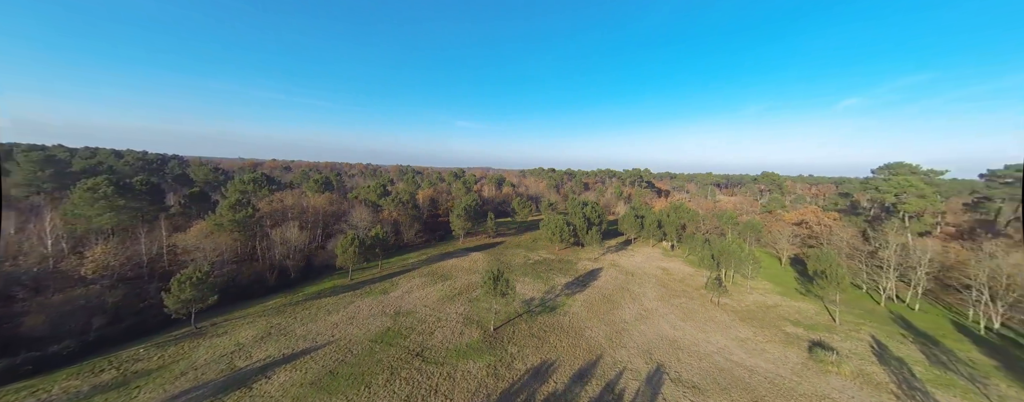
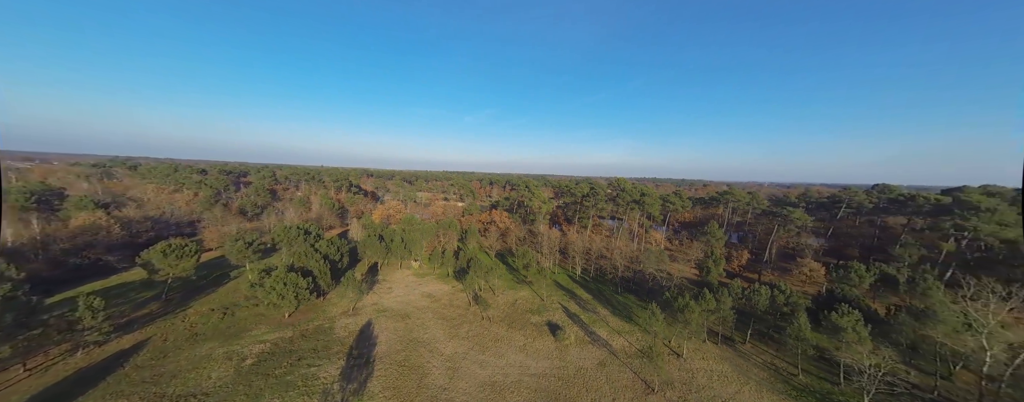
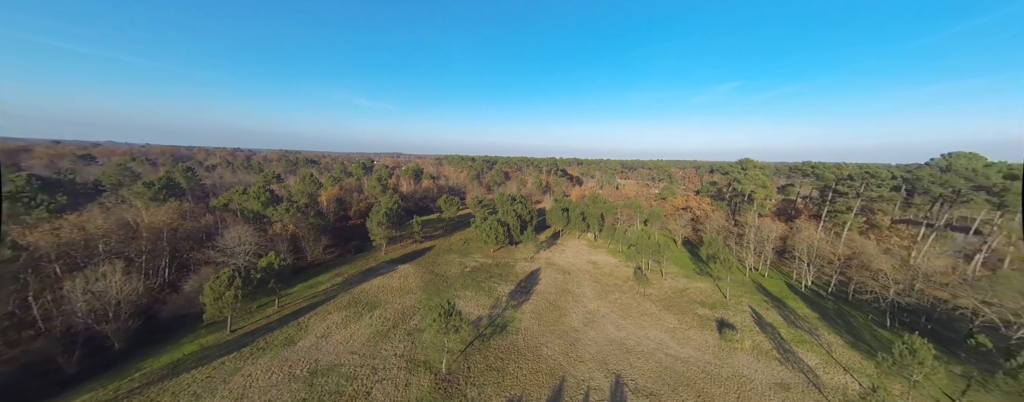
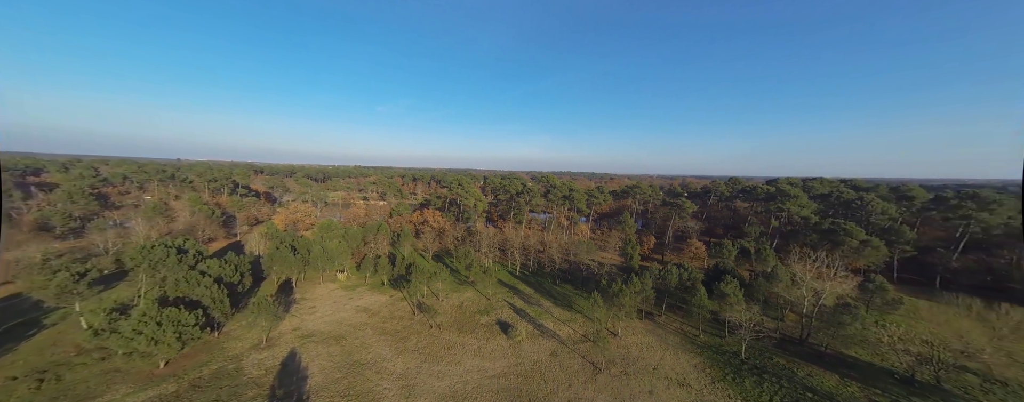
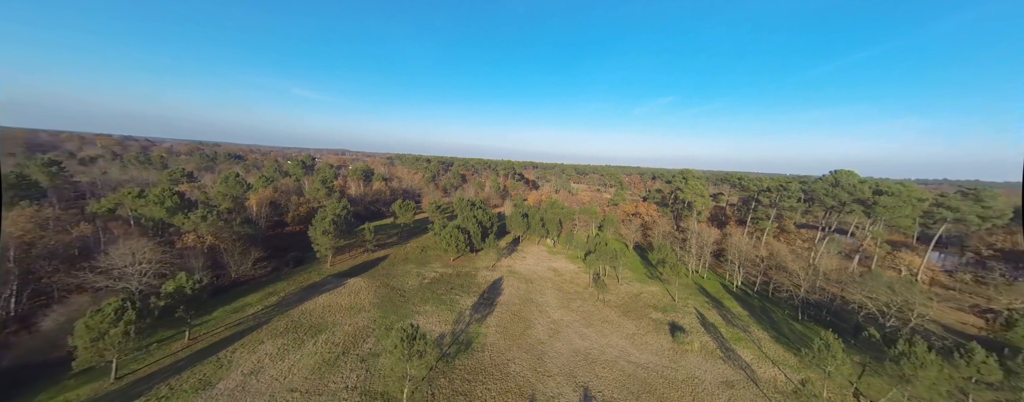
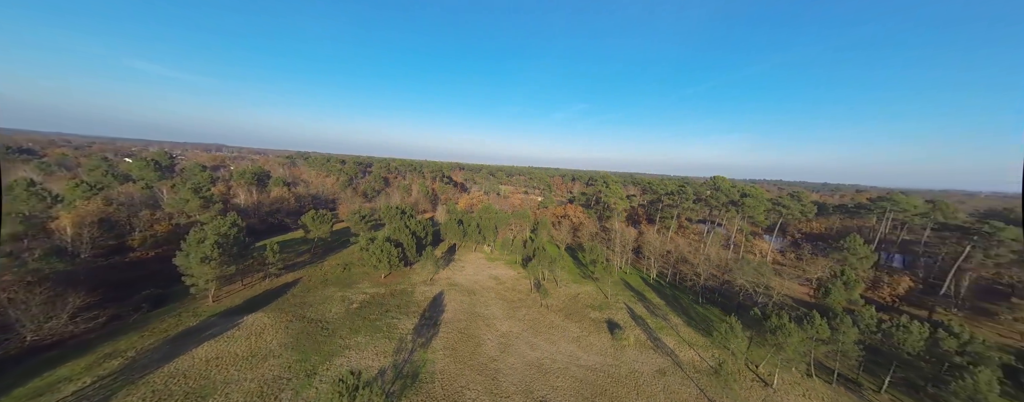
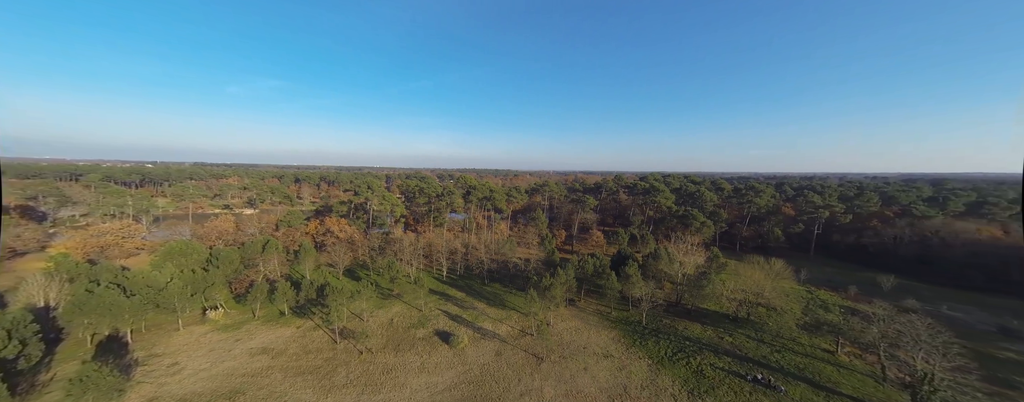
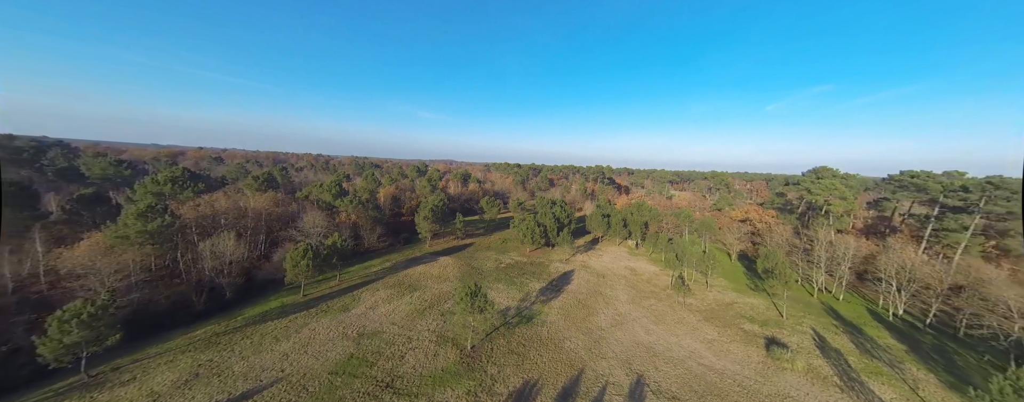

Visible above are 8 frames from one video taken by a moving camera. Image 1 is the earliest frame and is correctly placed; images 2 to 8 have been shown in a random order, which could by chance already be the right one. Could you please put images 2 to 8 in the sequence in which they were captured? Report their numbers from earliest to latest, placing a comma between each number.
8, 3, 5, 6, 2, 4, 7
